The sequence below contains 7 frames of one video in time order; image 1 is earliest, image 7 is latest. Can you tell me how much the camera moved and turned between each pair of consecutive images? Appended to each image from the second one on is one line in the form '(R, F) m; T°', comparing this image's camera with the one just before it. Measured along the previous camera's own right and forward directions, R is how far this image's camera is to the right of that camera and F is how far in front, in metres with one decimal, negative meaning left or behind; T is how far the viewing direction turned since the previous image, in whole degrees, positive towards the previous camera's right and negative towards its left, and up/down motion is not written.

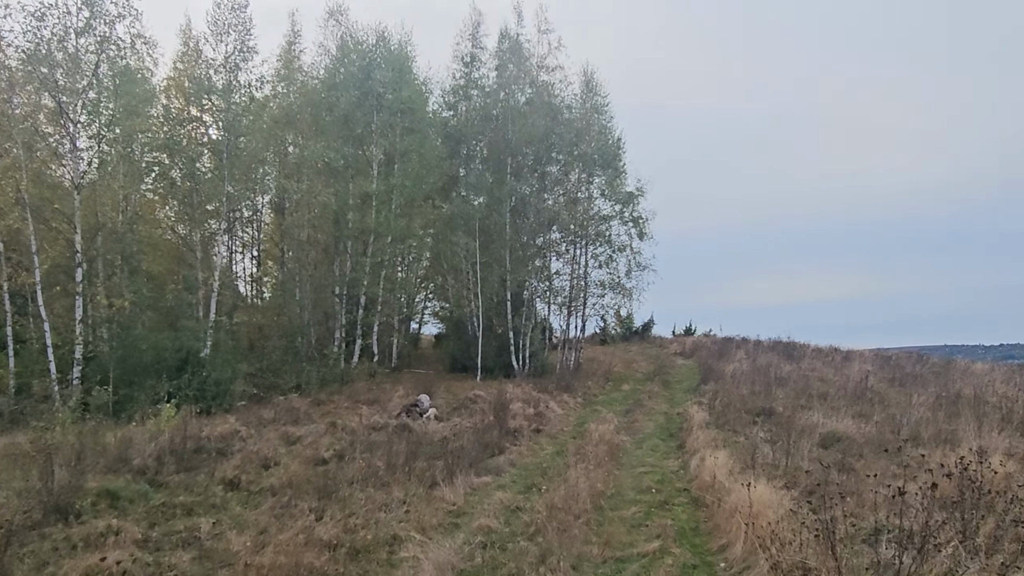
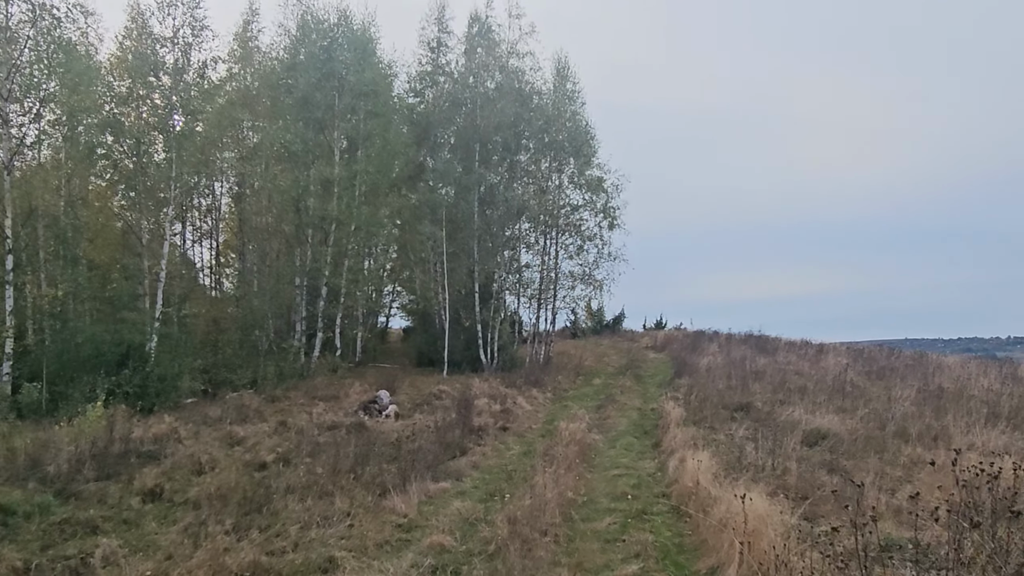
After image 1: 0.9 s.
(+0.1, +0.7) m; +2°
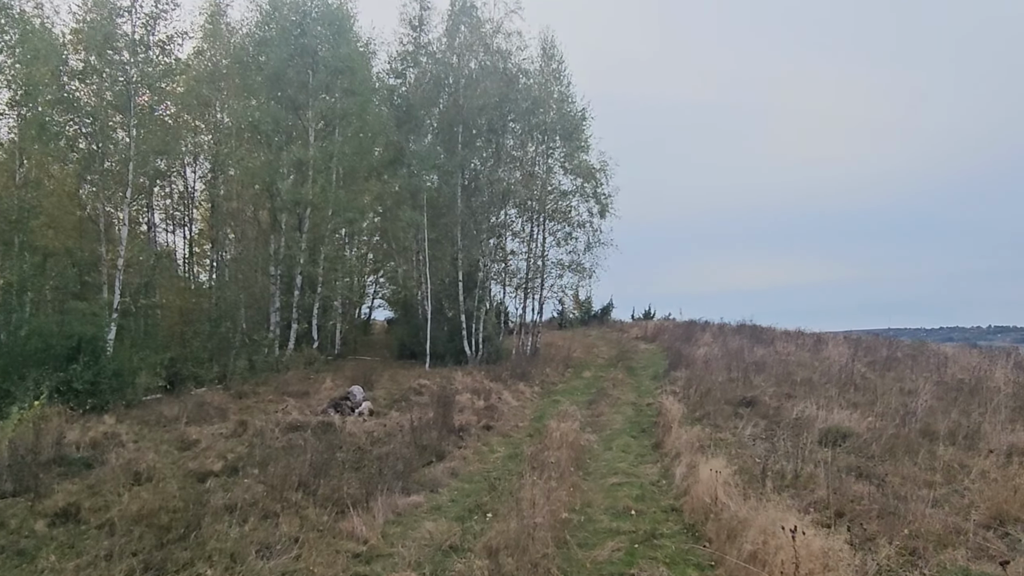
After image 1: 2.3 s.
(0.0, +1.0) m; +1°
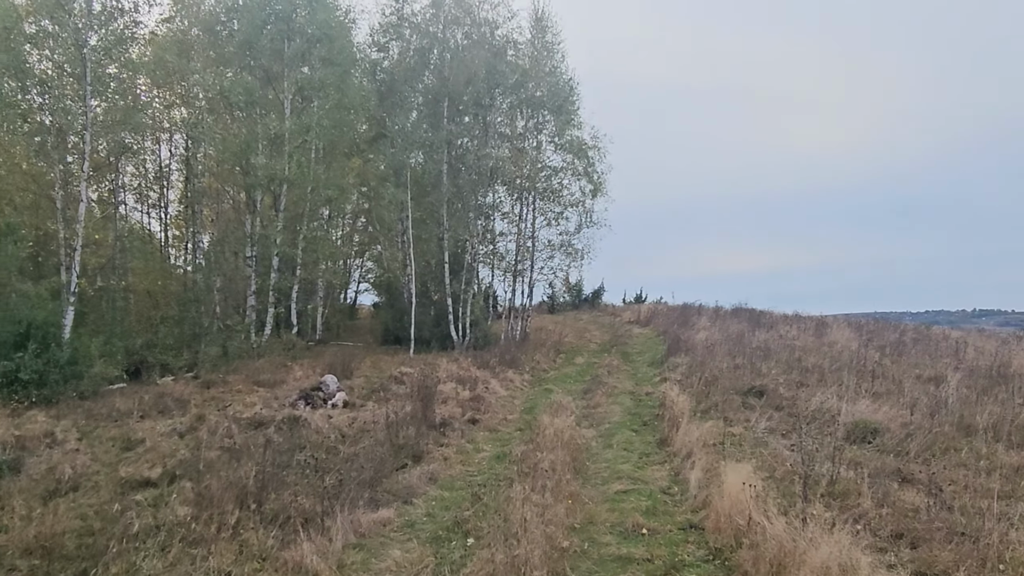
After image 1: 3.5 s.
(0.0, +0.9) m; +1°
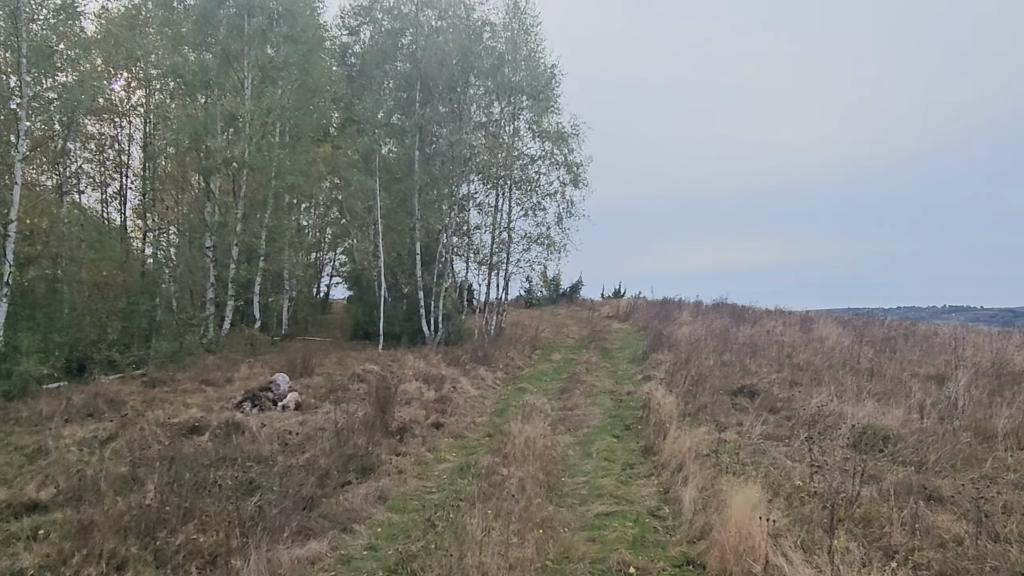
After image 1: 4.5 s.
(+0.1, +0.9) m; +2°
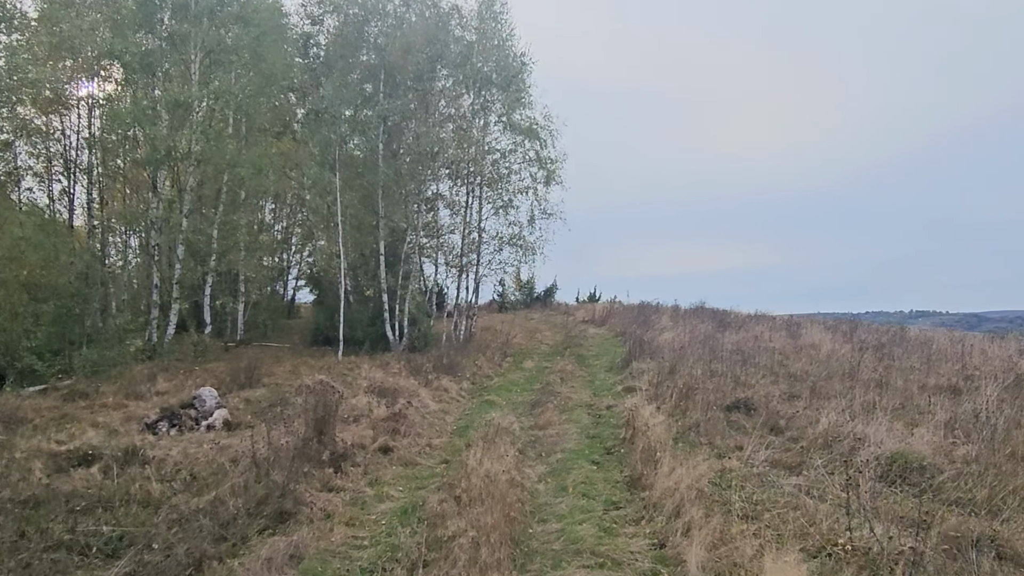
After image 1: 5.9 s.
(+0.1, +1.1) m; +2°
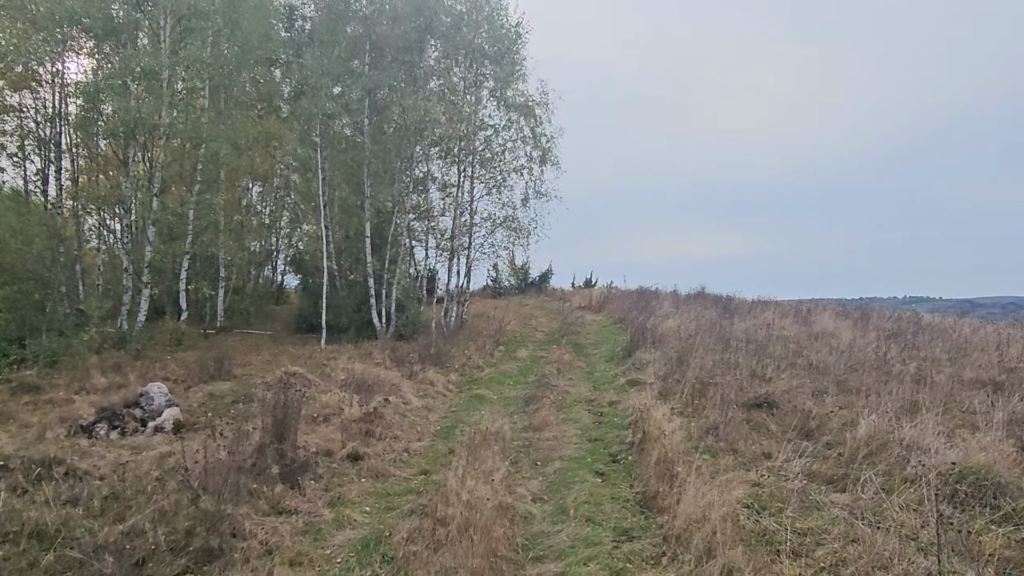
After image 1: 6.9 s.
(0.0, +0.9) m; 0°
